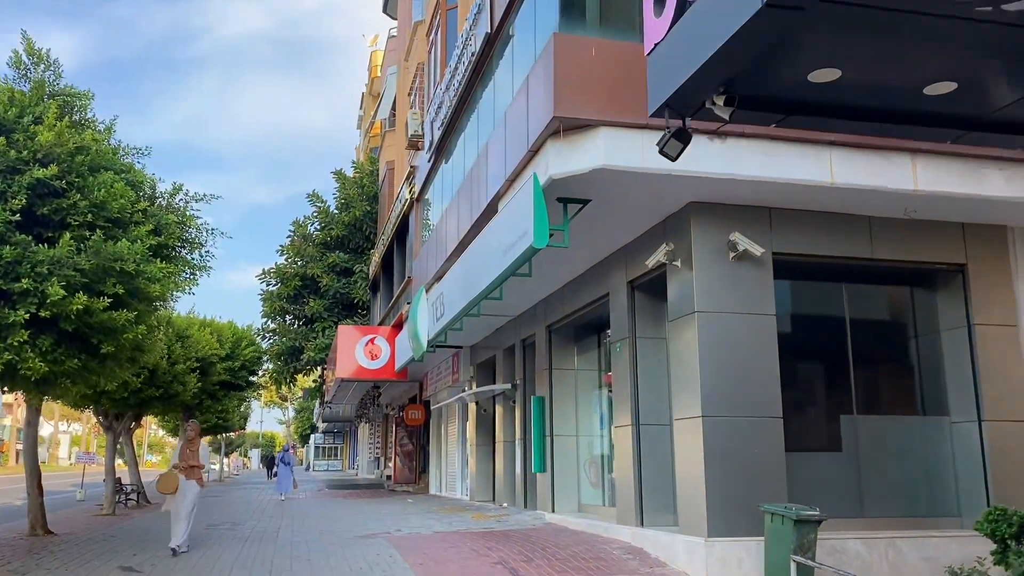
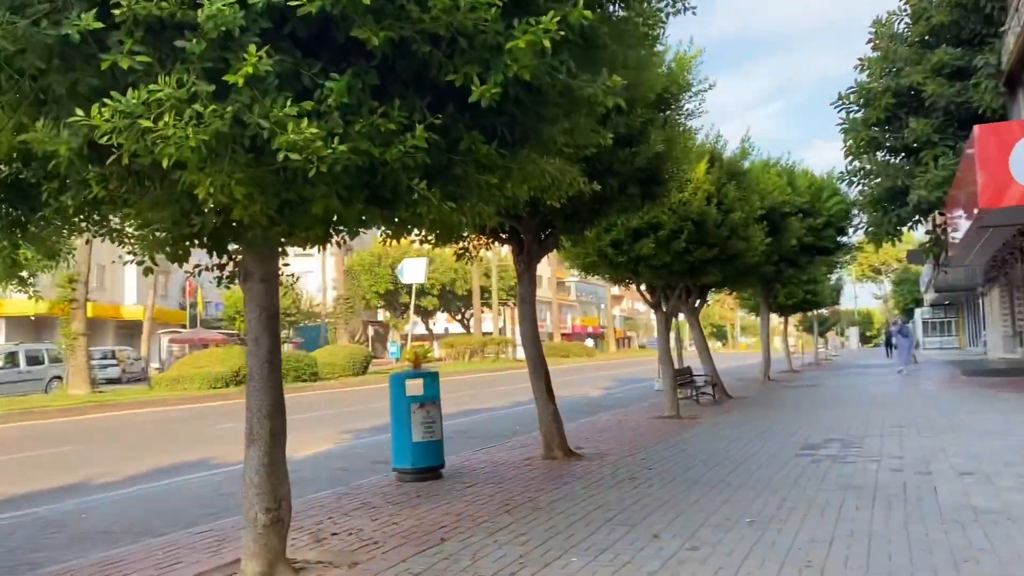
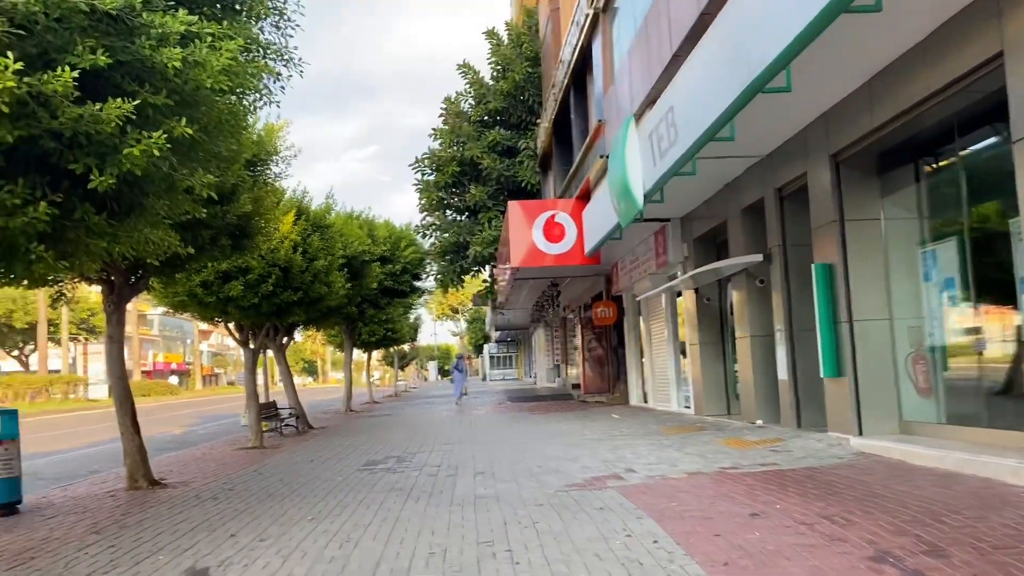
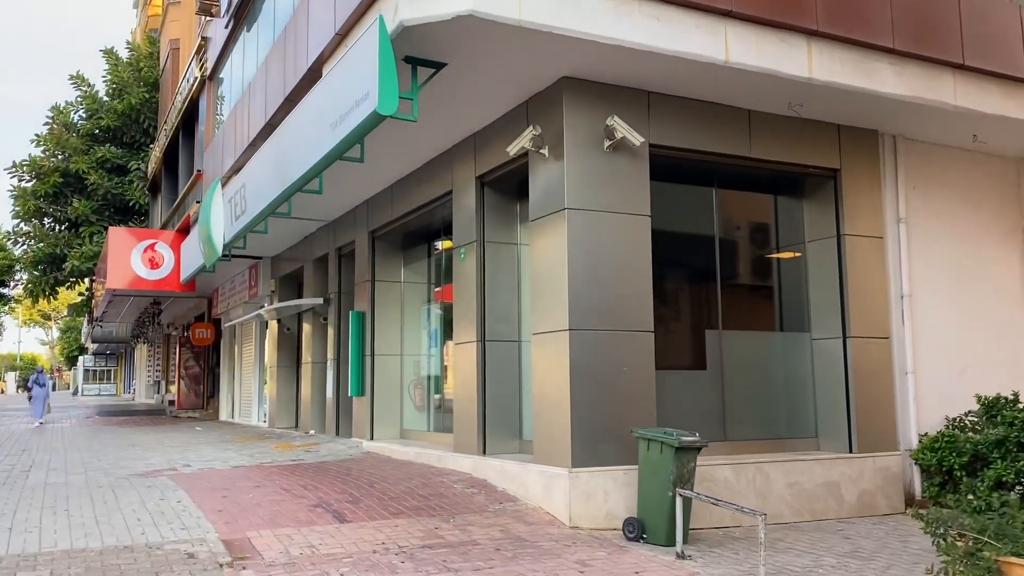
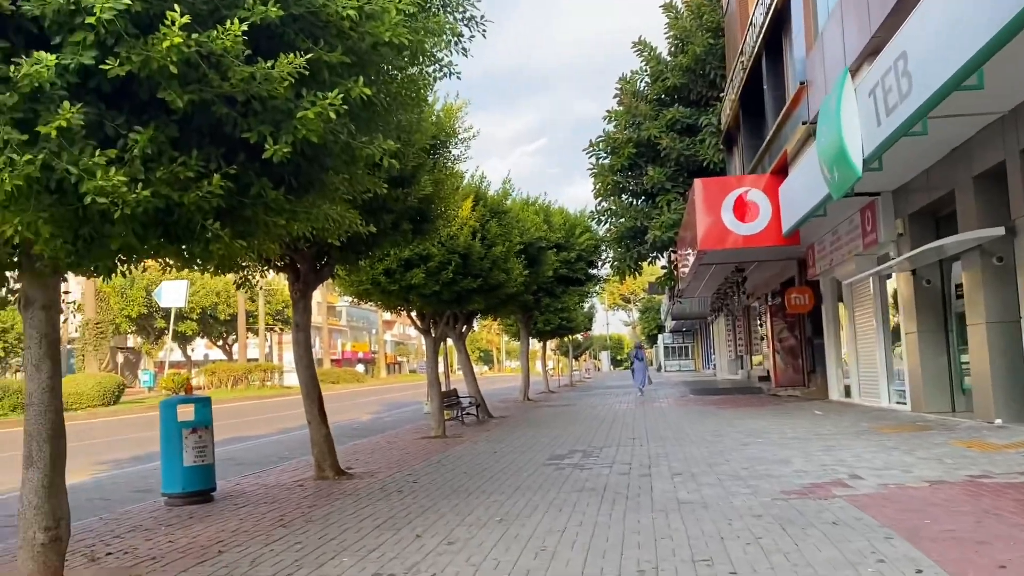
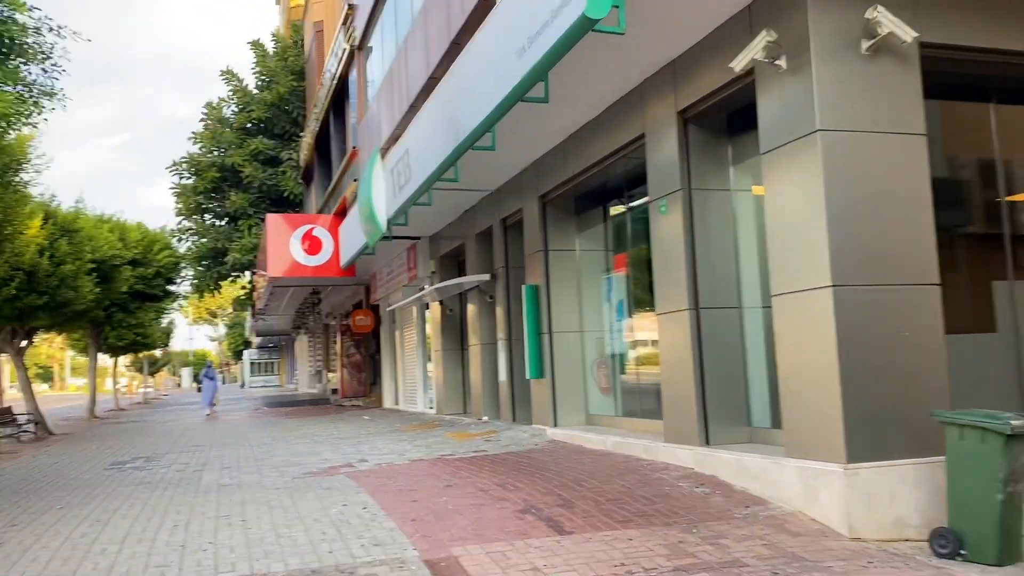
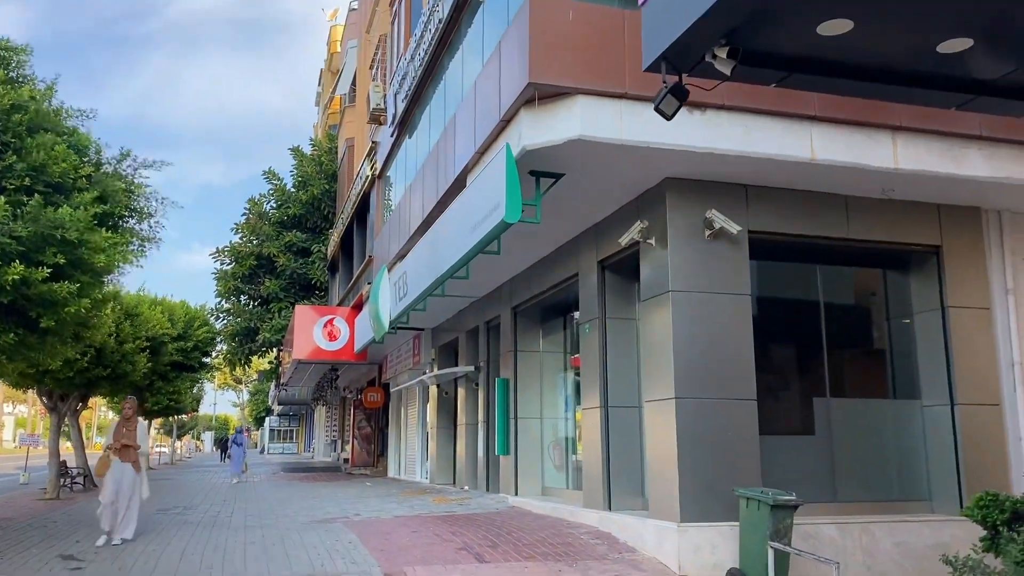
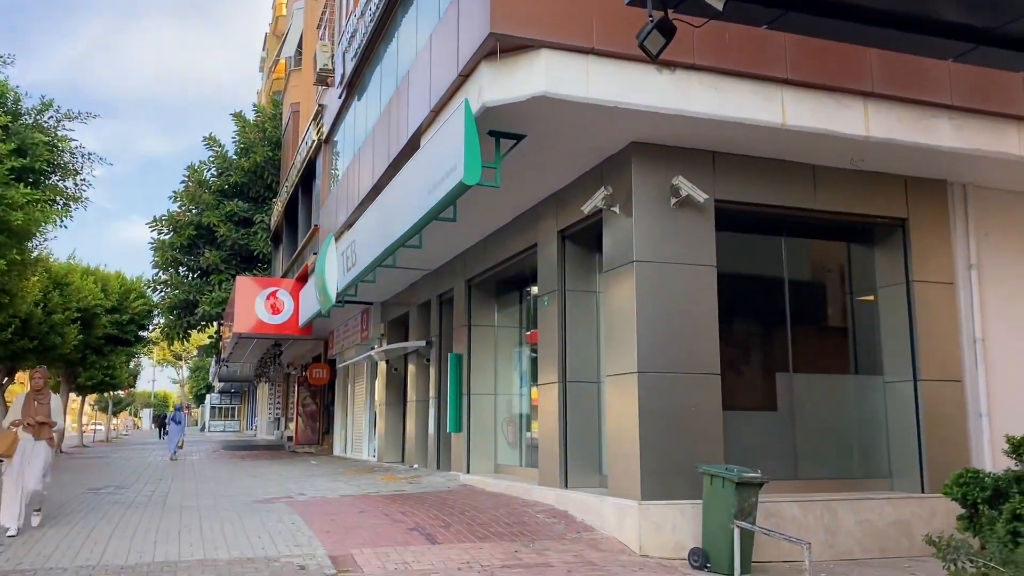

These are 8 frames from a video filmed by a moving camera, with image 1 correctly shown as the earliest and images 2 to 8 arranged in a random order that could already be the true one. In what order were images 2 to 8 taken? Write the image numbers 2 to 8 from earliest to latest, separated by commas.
7, 8, 4, 6, 3, 5, 2
